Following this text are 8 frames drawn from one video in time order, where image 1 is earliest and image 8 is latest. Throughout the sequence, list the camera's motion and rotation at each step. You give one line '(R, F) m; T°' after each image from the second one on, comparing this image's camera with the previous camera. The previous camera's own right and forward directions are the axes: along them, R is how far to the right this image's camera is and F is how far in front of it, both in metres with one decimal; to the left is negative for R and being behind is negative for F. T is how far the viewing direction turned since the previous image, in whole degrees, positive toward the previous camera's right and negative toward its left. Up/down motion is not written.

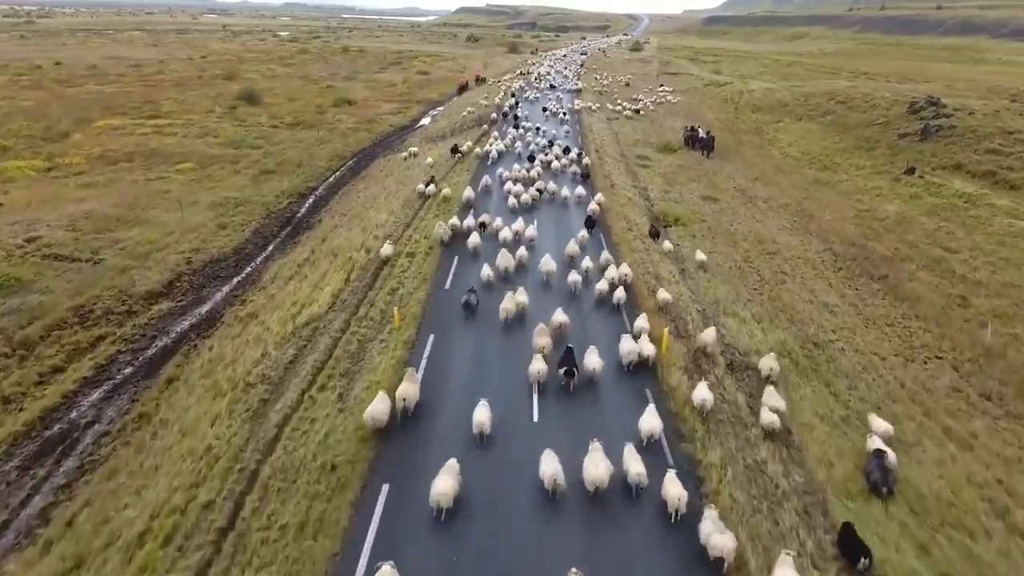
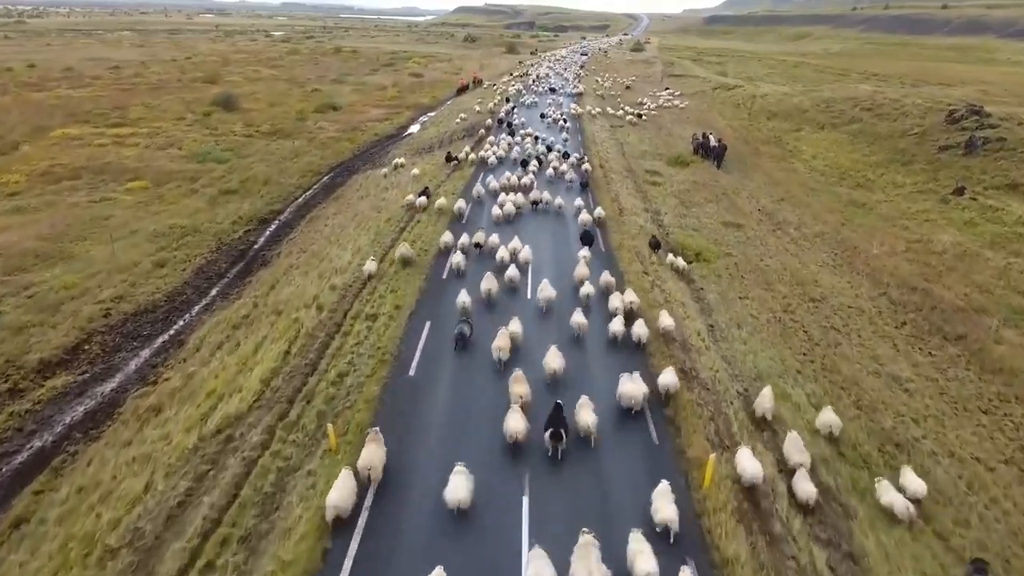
(+0.3, +4.9) m; 0°
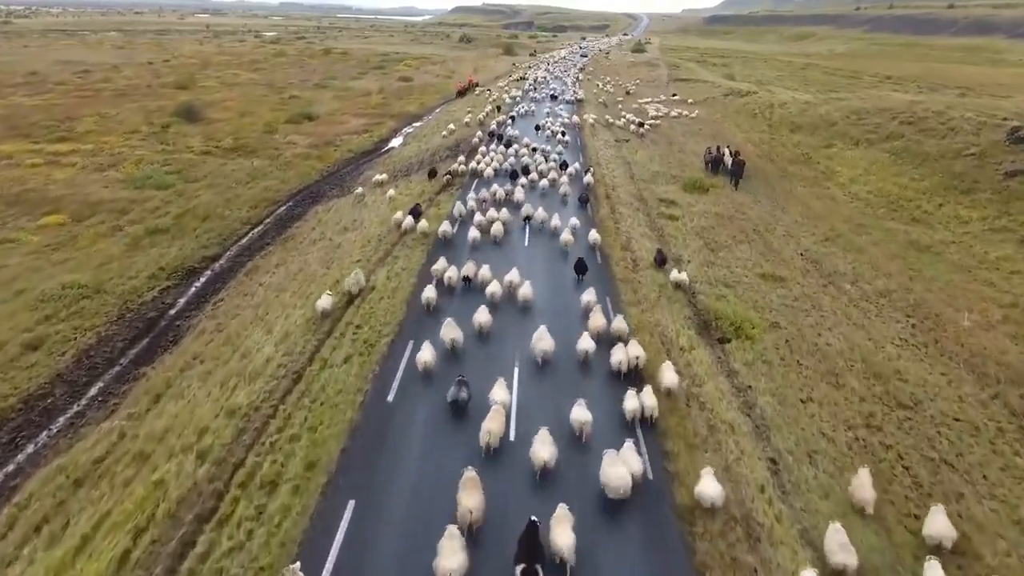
(+0.5, +6.3) m; 0°
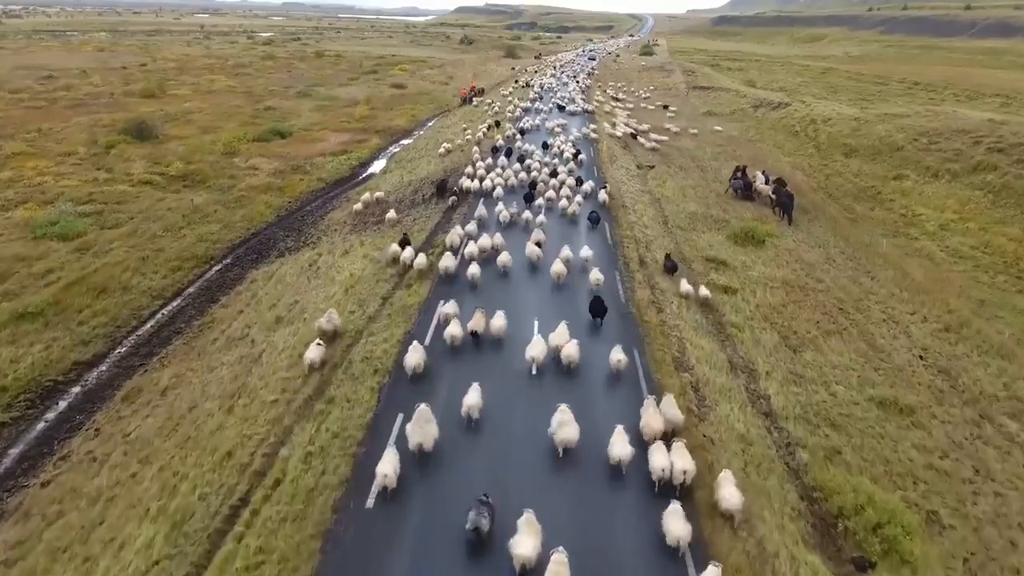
(0.0, +8.3) m; 0°
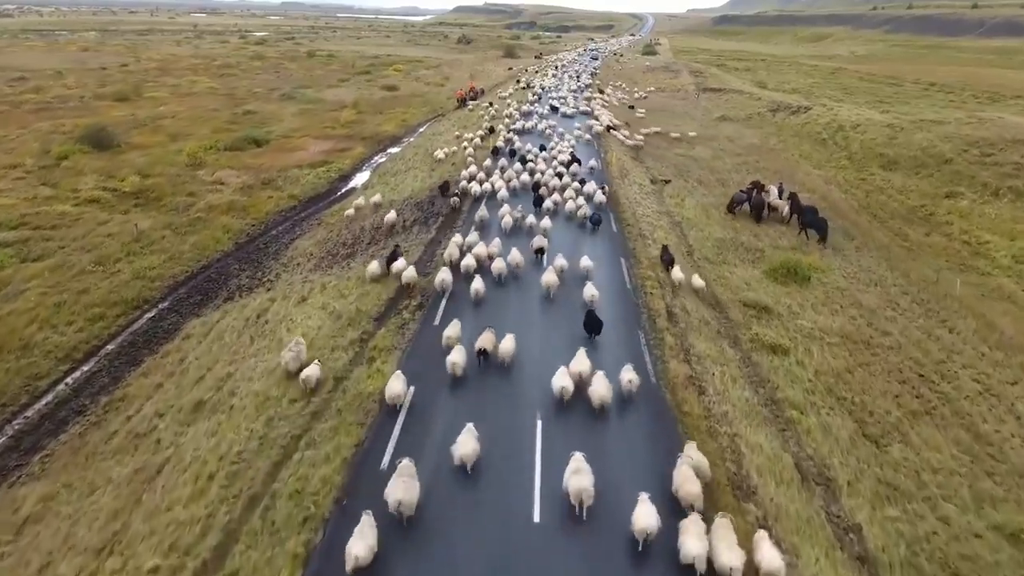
(+0.1, +4.9) m; 0°
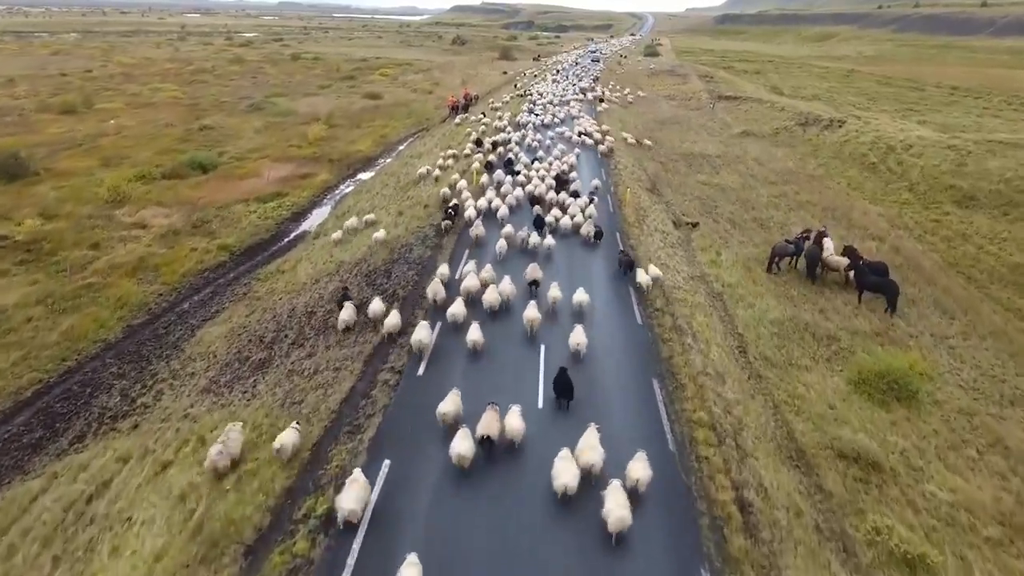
(+0.5, +7.5) m; 0°
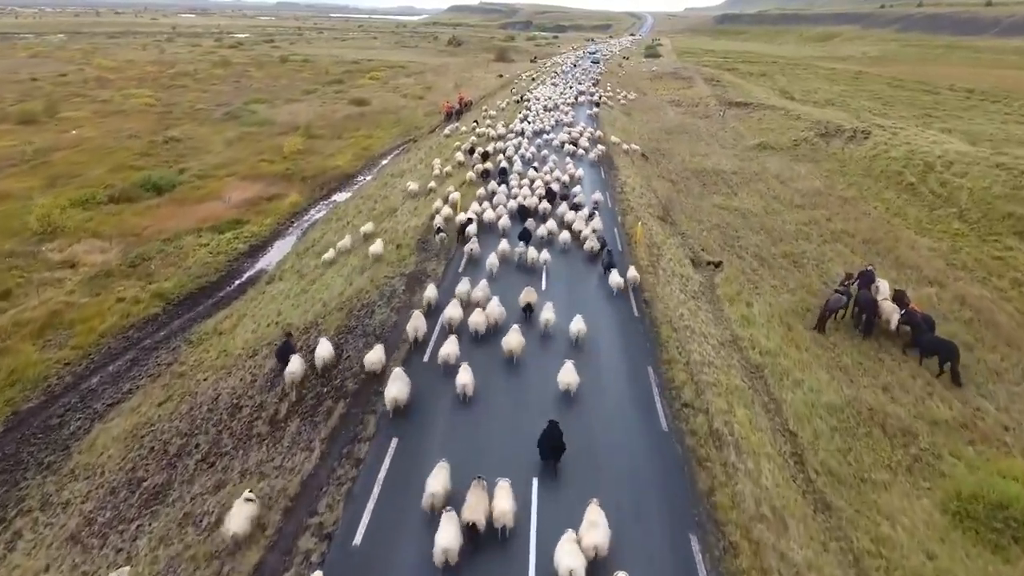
(+0.4, +4.6) m; 0°
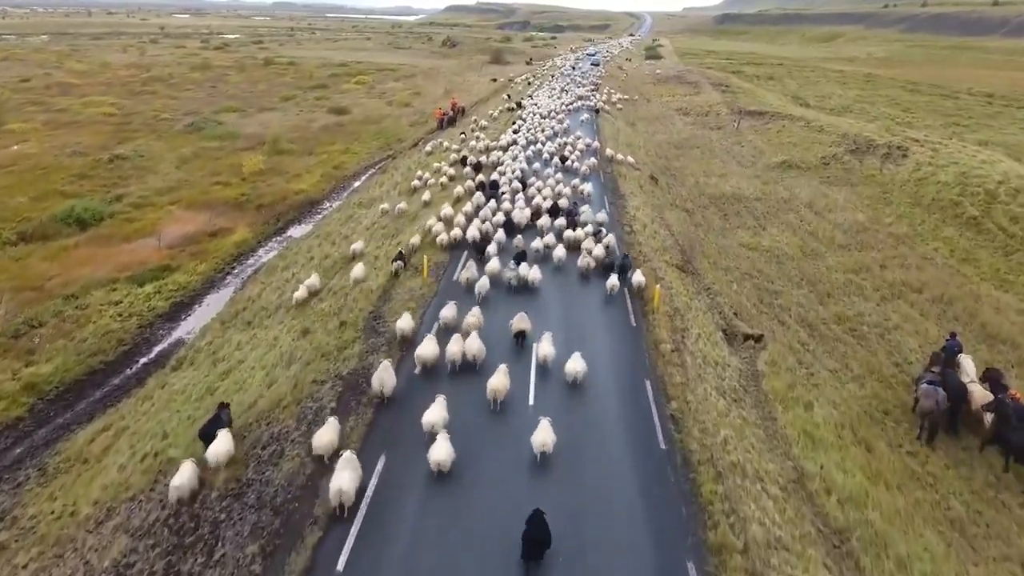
(+0.5, +5.7) m; 0°
